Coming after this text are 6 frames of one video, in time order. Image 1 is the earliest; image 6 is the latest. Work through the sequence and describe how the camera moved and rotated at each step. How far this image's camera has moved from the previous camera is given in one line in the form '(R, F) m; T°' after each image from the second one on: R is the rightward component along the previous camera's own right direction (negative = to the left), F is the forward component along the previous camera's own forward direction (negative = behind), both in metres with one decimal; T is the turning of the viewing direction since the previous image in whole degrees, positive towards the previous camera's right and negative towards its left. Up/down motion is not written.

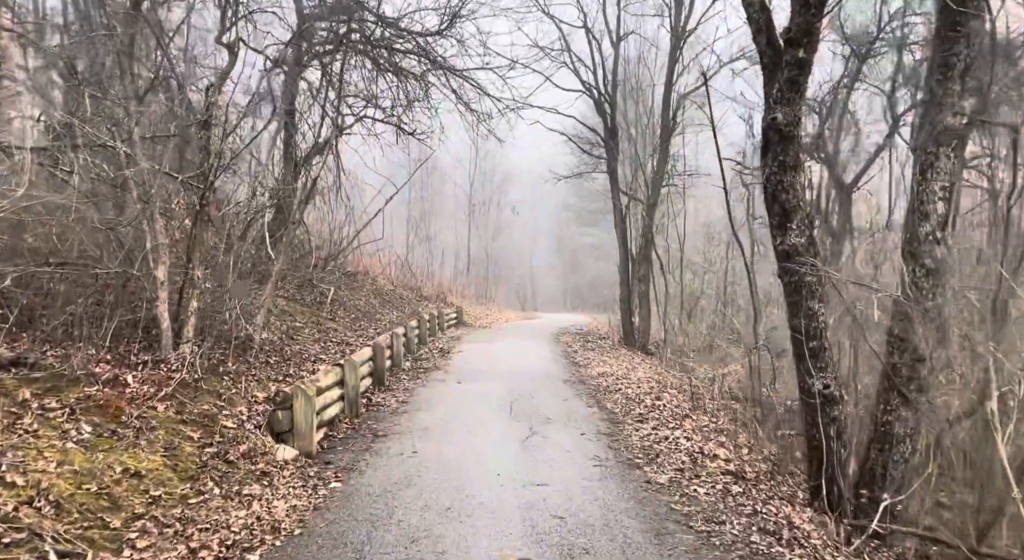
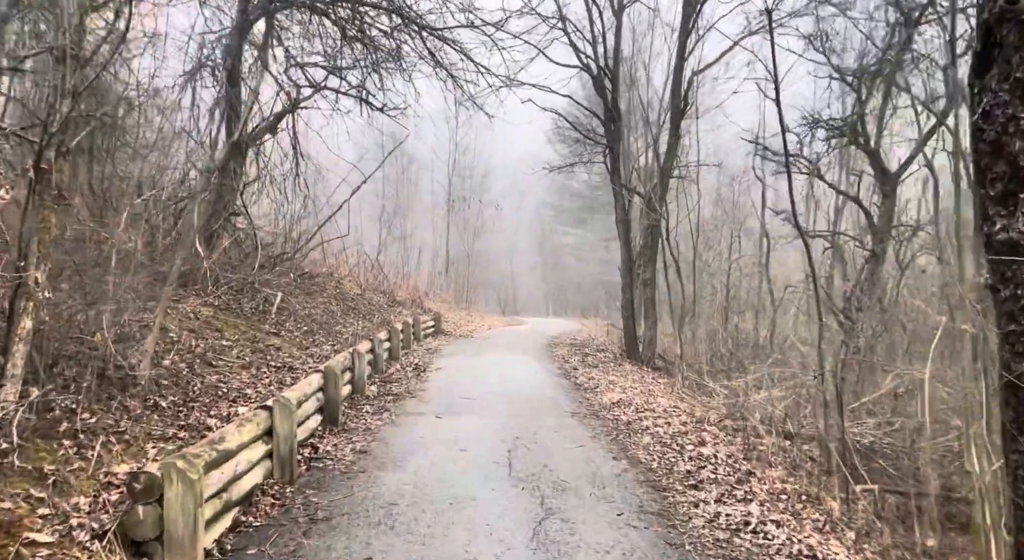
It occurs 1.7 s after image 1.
(-0.2, +2.5) m; +2°
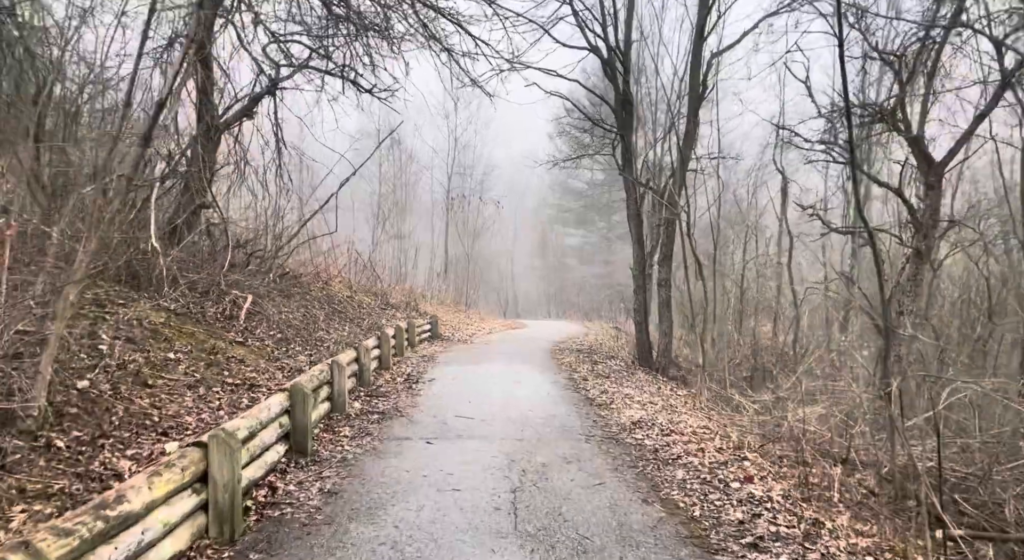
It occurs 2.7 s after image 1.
(0.0, +1.4) m; 0°
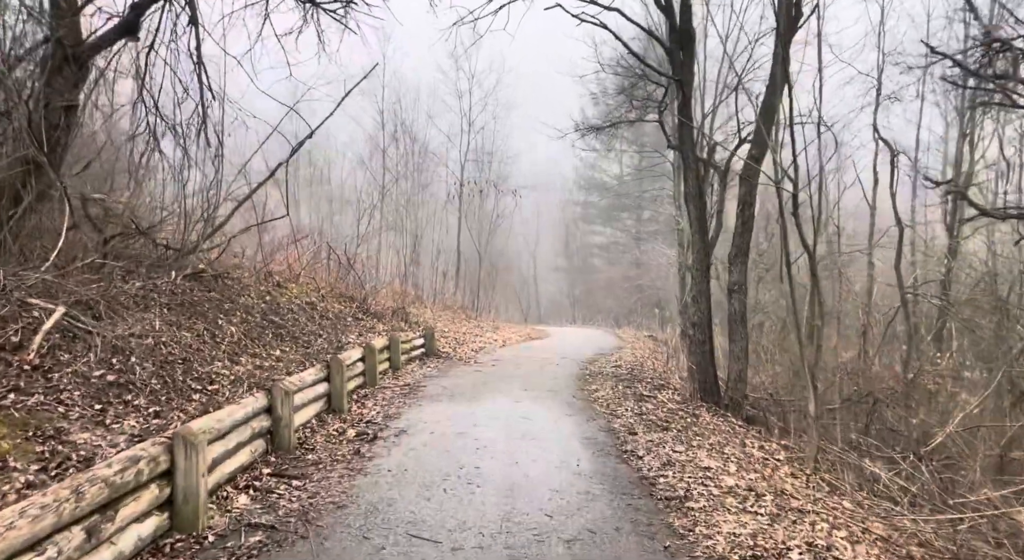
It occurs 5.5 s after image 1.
(+0.2, +4.2) m; -2°
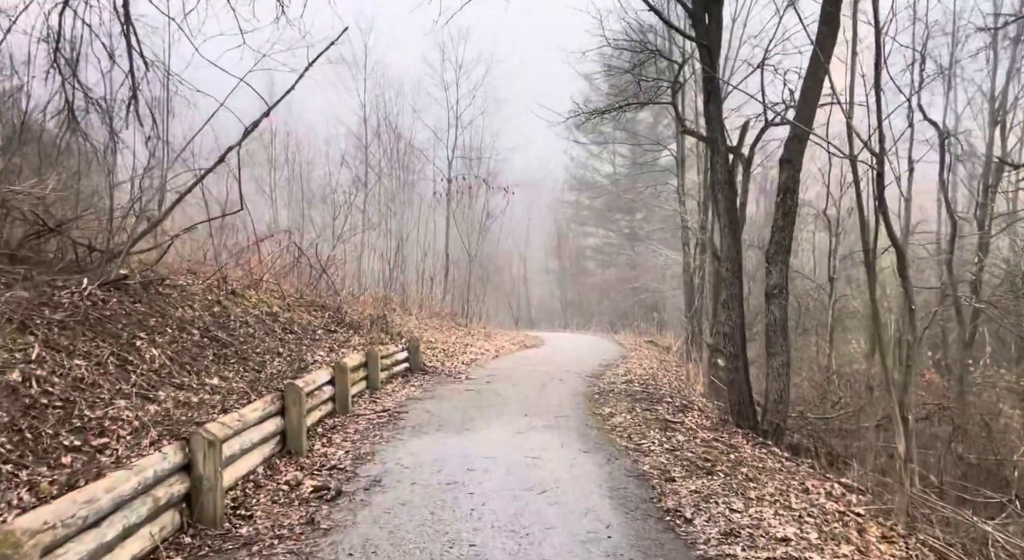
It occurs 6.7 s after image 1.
(-0.1, +1.8) m; +1°
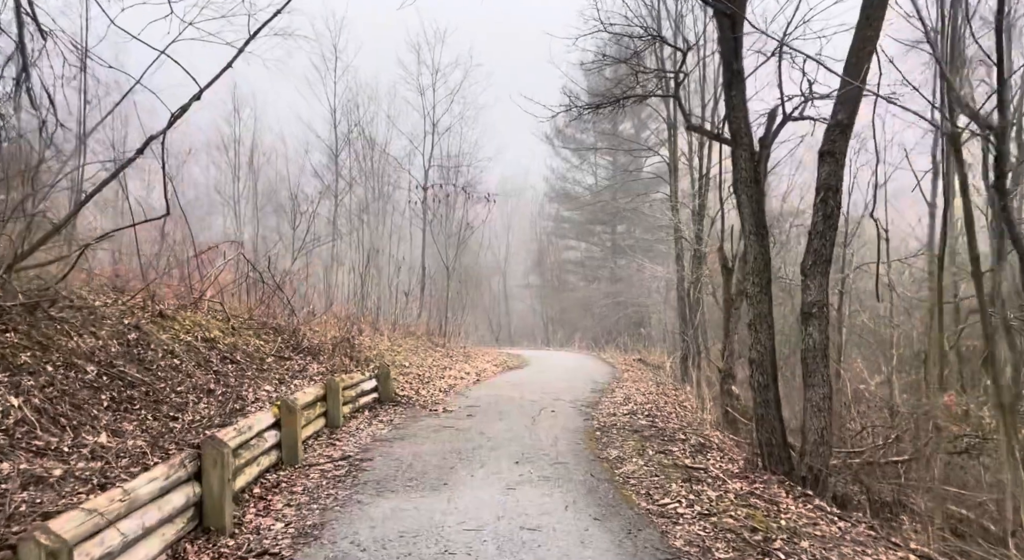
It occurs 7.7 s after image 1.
(-0.1, +1.6) m; +2°
